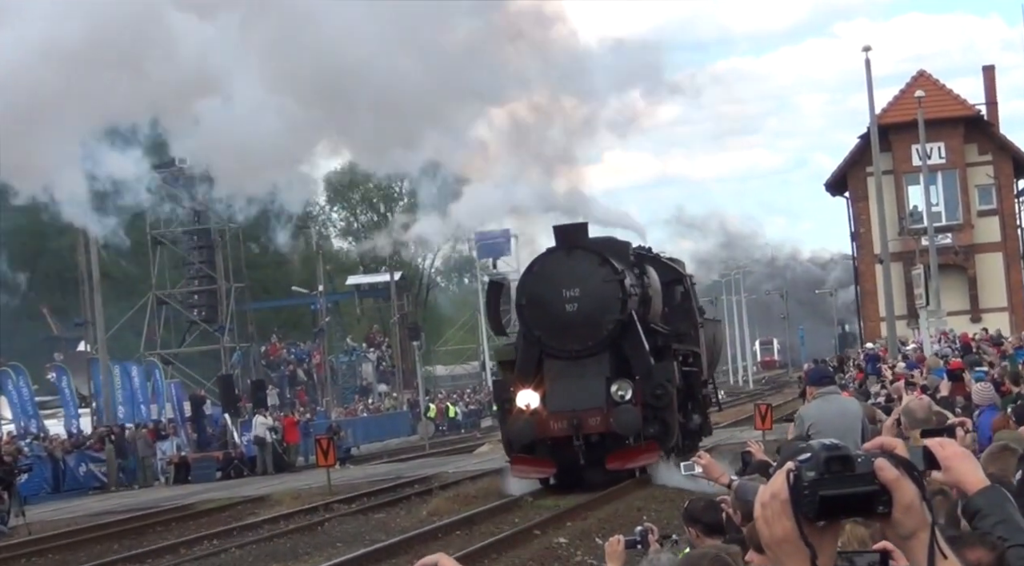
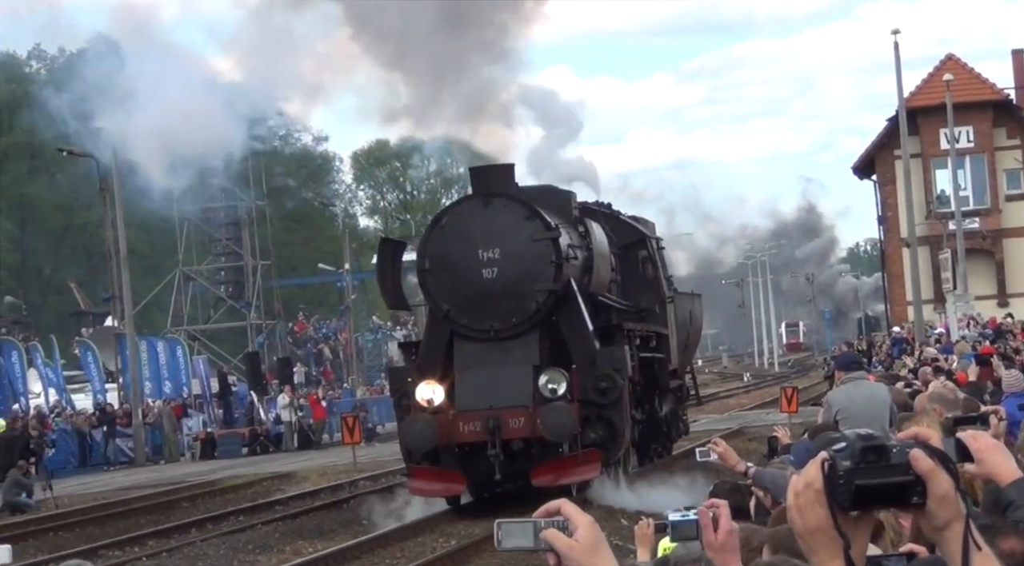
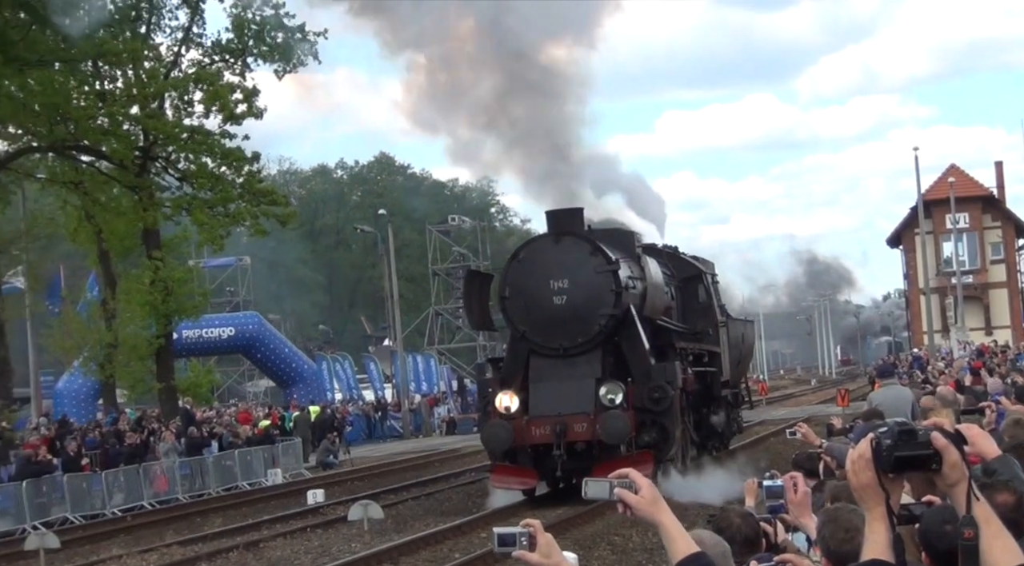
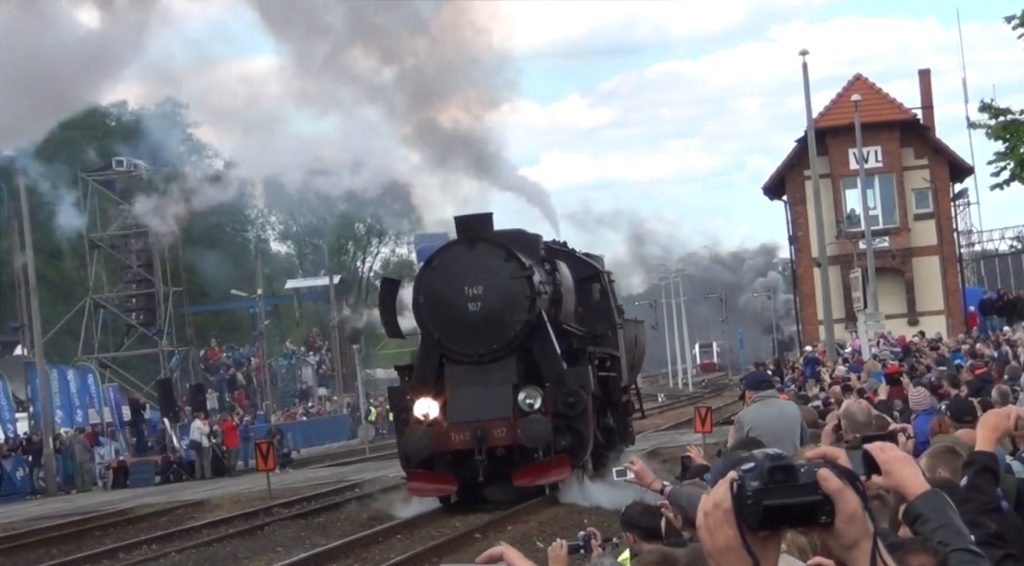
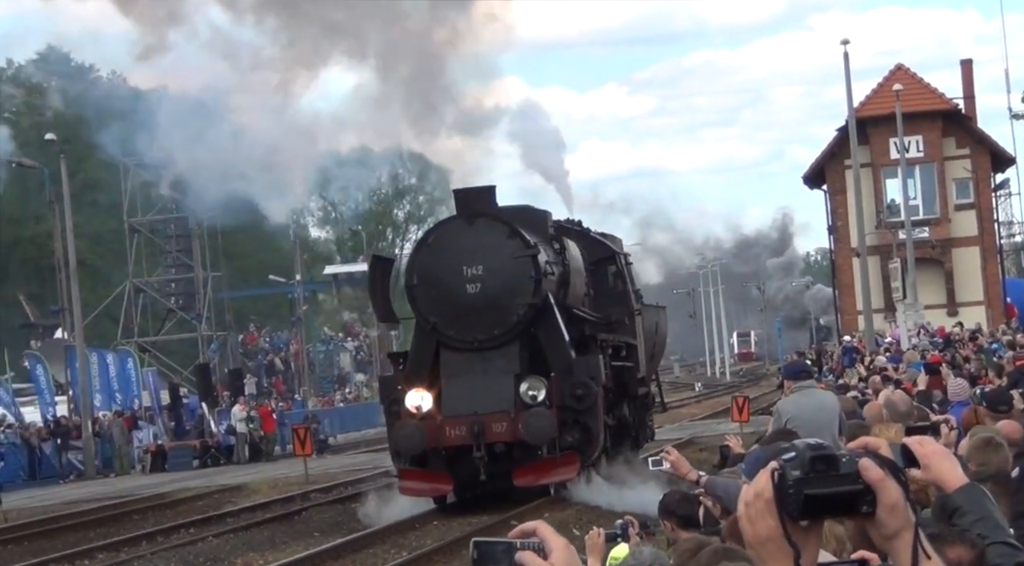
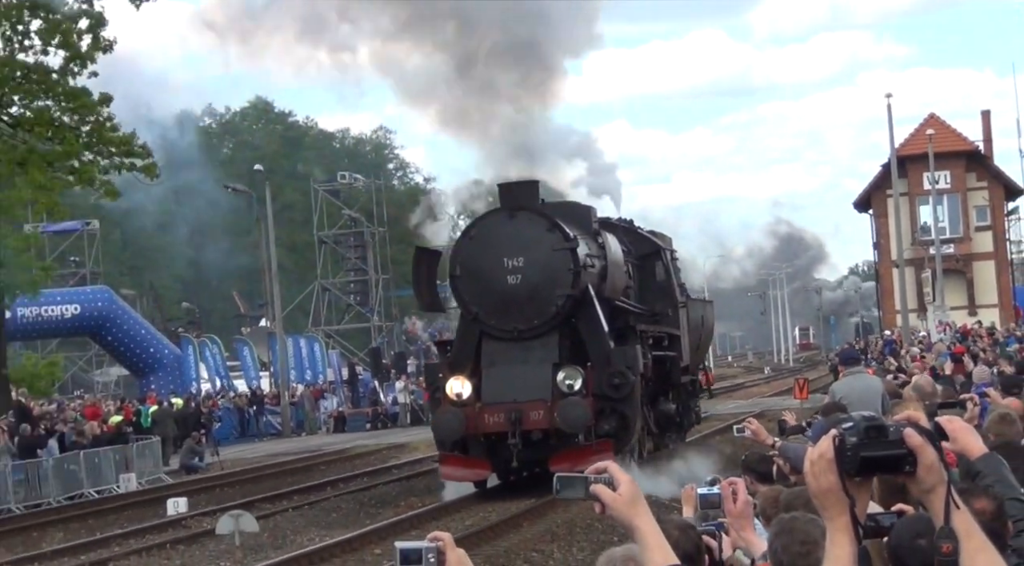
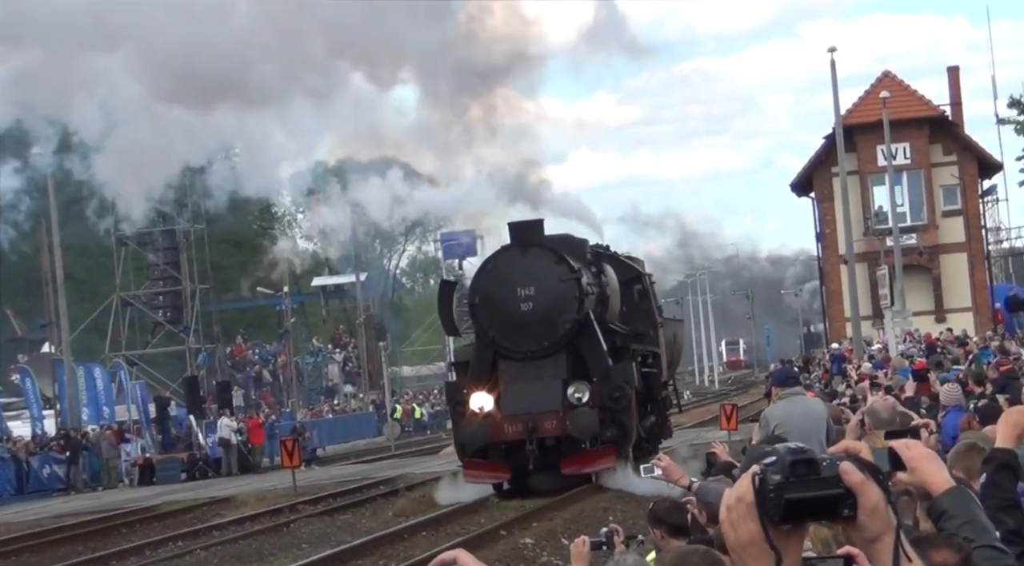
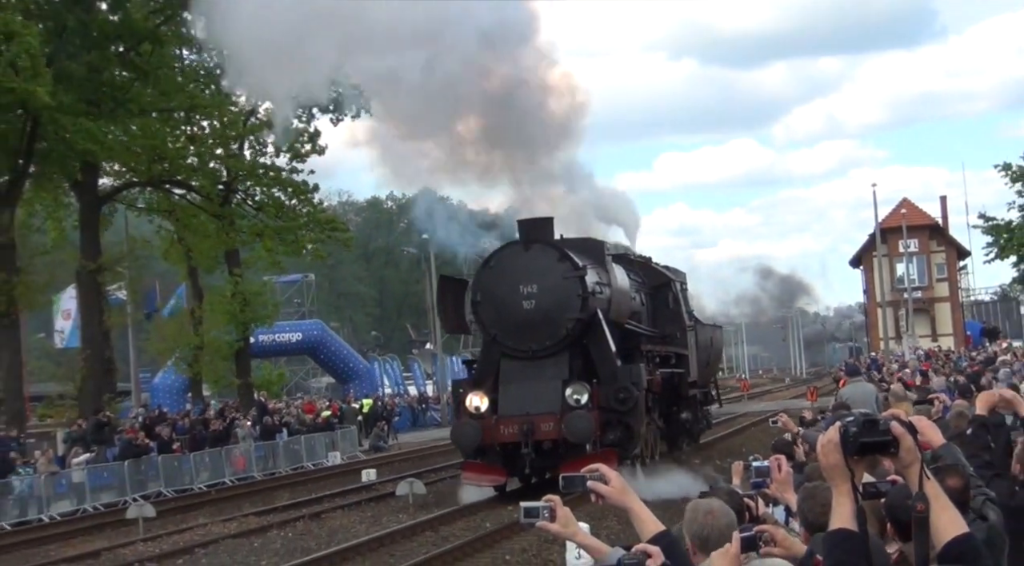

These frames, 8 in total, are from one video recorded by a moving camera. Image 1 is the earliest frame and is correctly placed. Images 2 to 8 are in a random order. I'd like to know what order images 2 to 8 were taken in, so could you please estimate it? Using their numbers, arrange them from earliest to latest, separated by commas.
7, 4, 5, 2, 6, 3, 8
